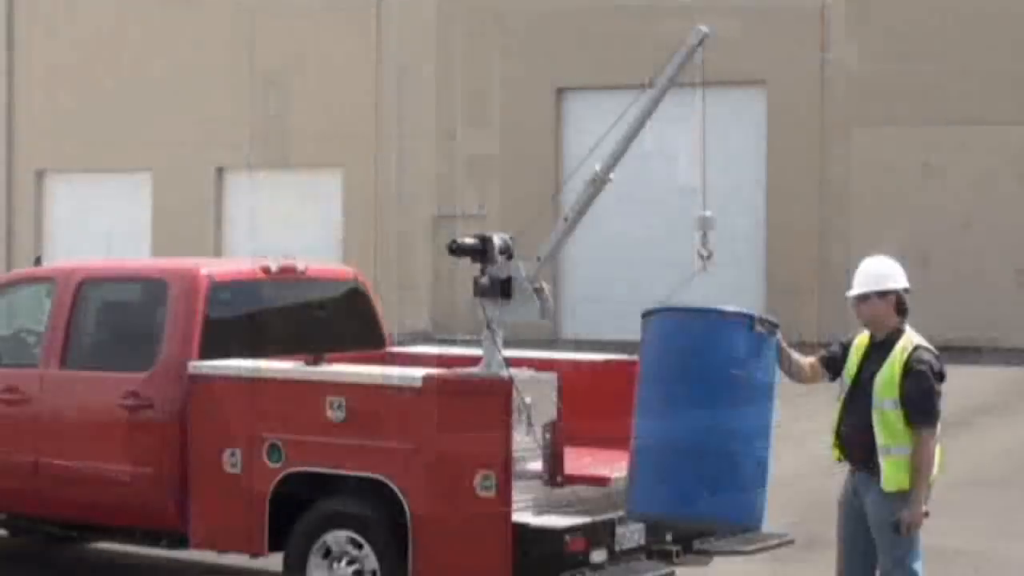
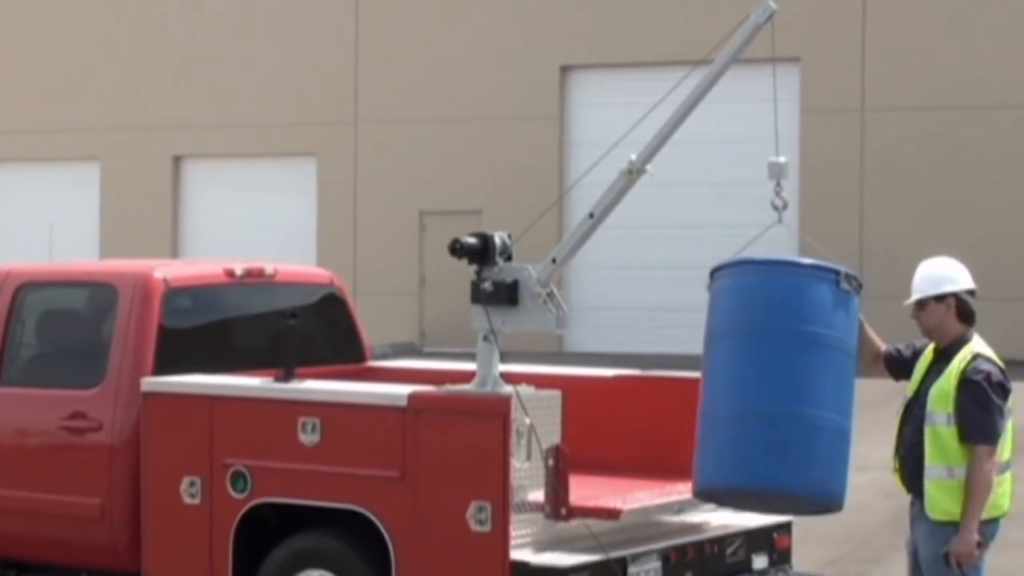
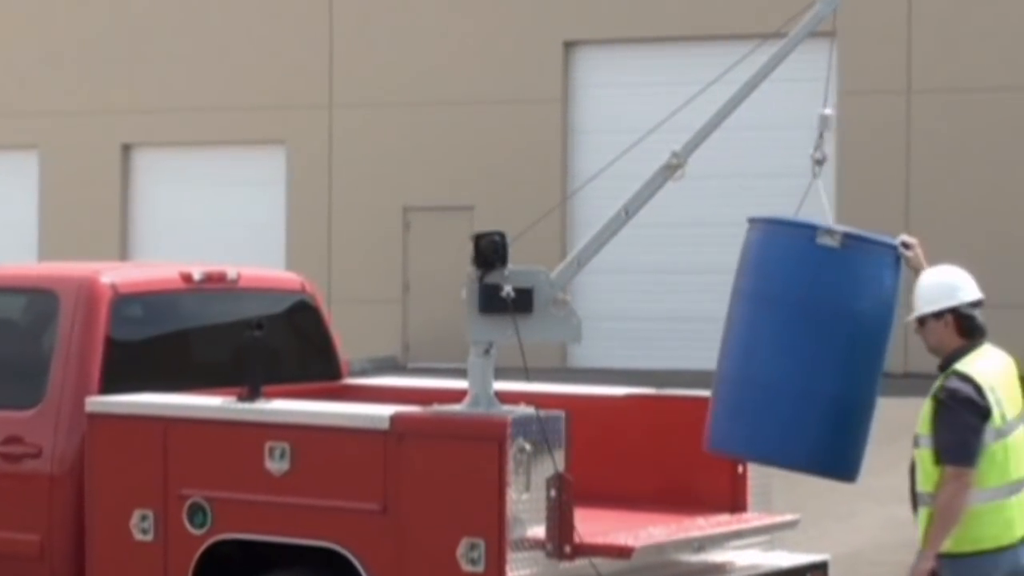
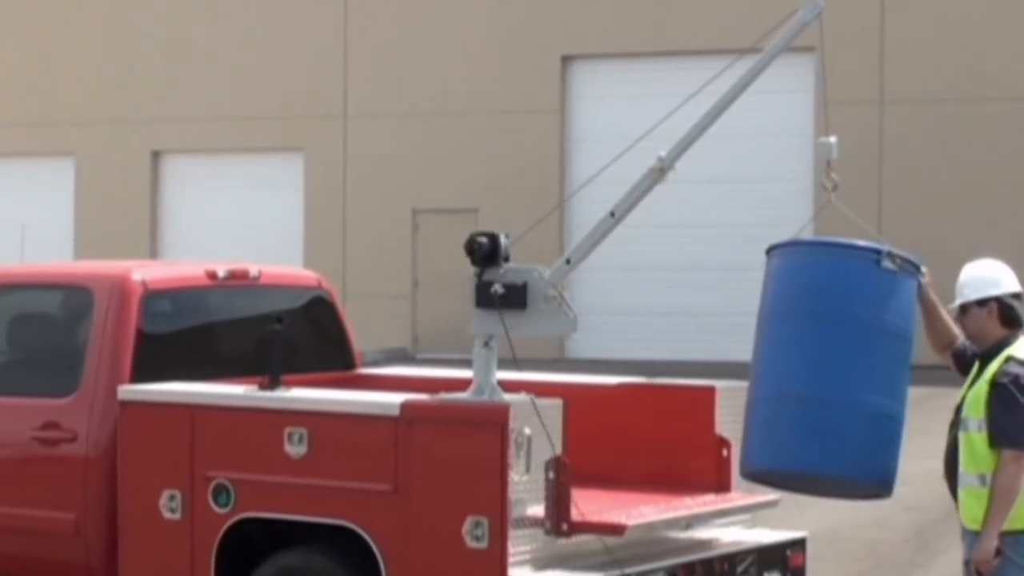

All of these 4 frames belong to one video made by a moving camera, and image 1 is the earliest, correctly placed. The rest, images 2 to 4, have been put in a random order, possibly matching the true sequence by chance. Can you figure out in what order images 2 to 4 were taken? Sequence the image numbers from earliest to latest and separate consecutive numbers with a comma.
2, 4, 3
